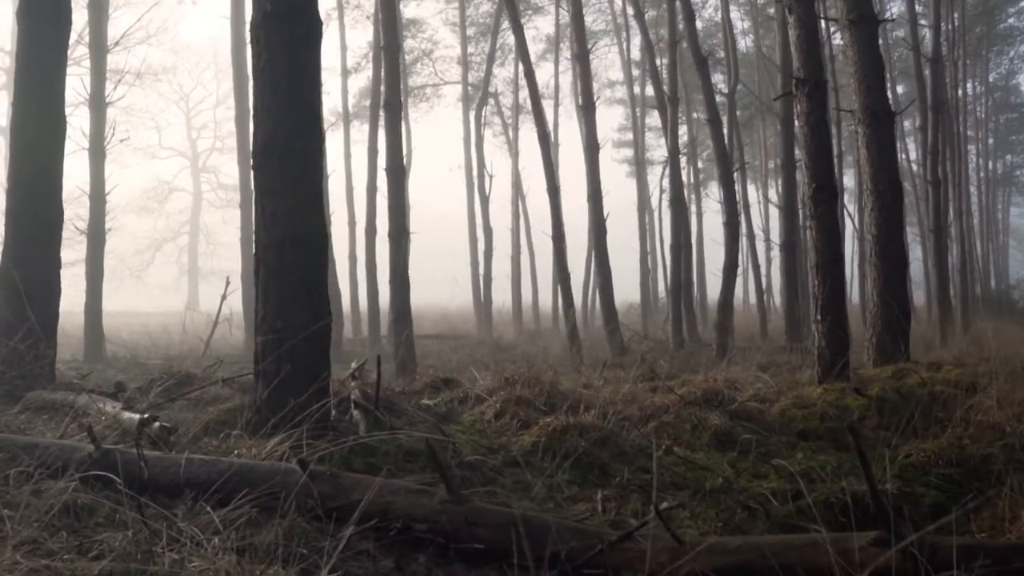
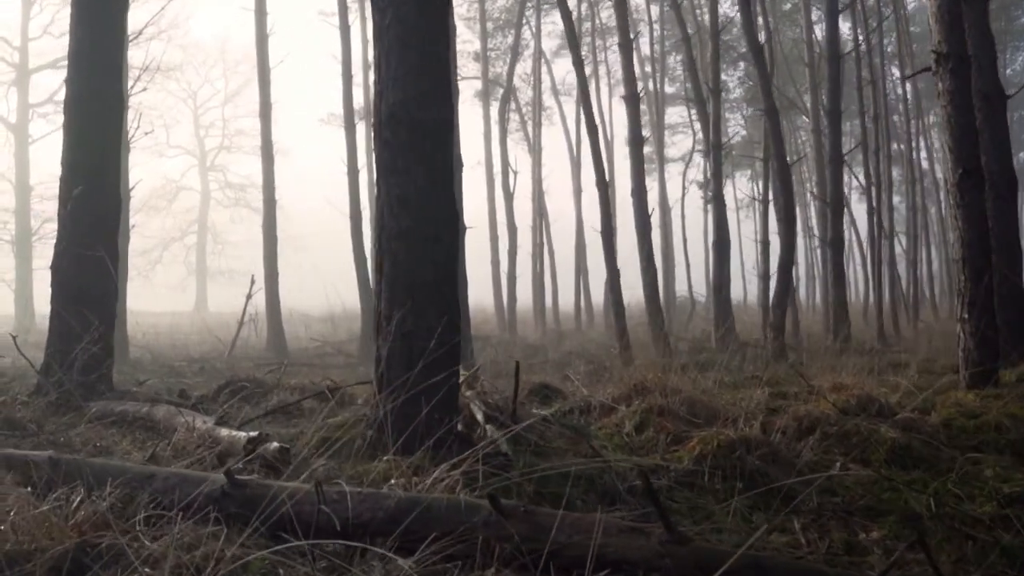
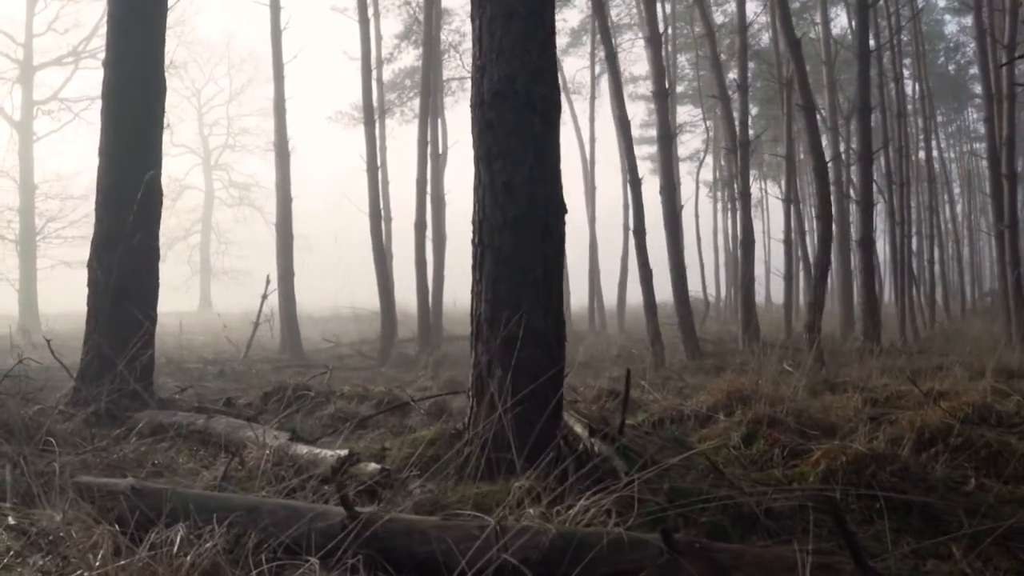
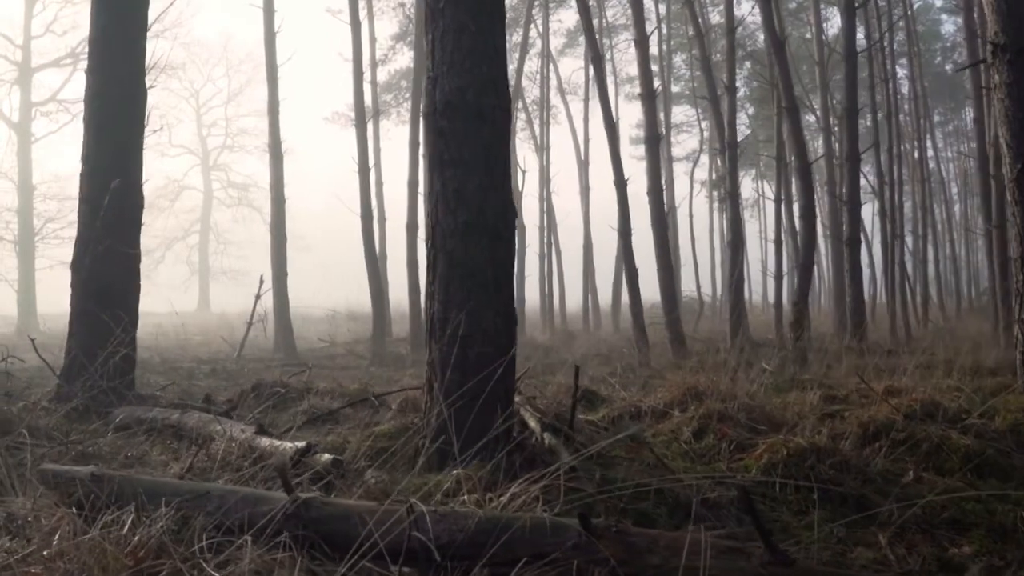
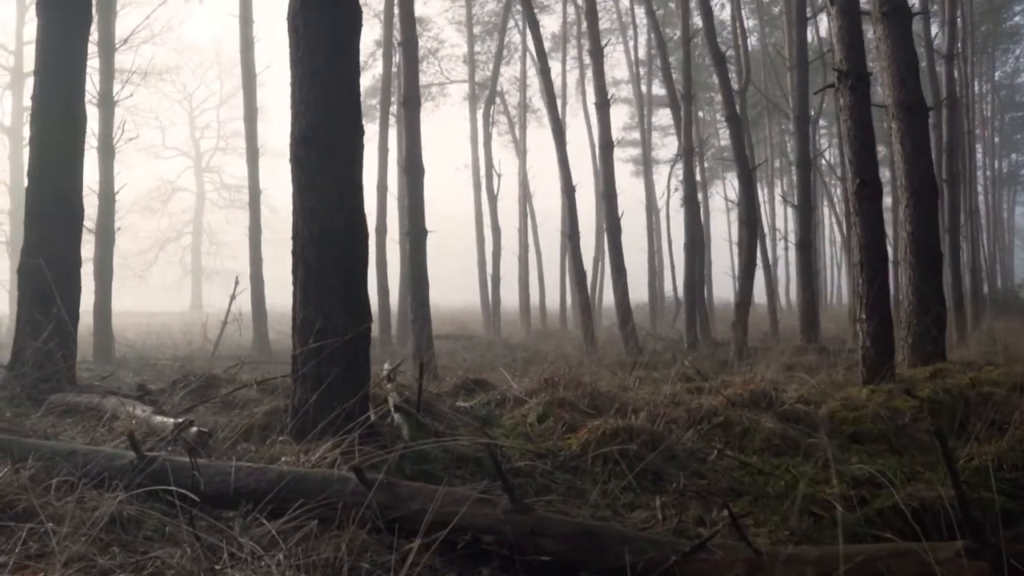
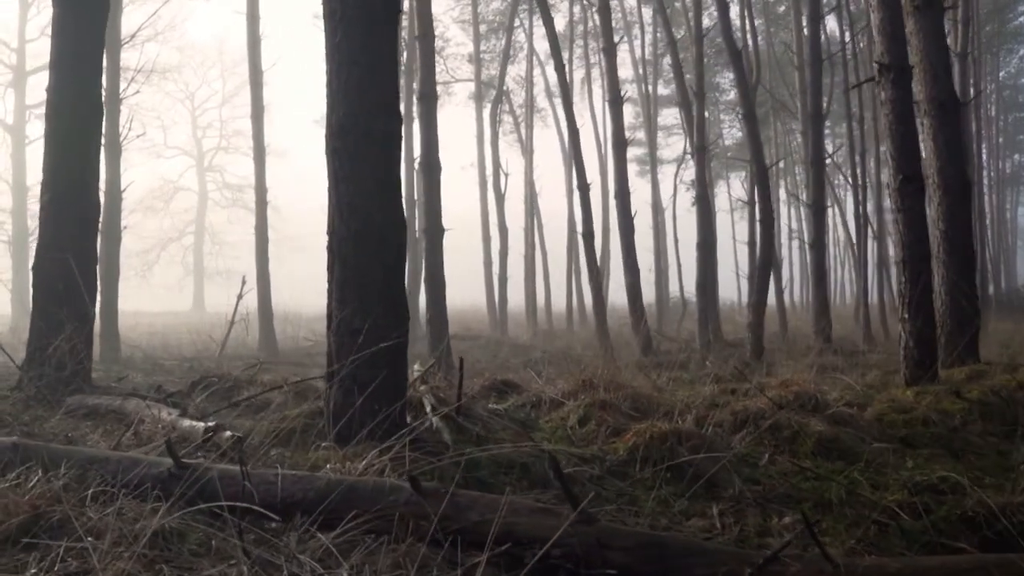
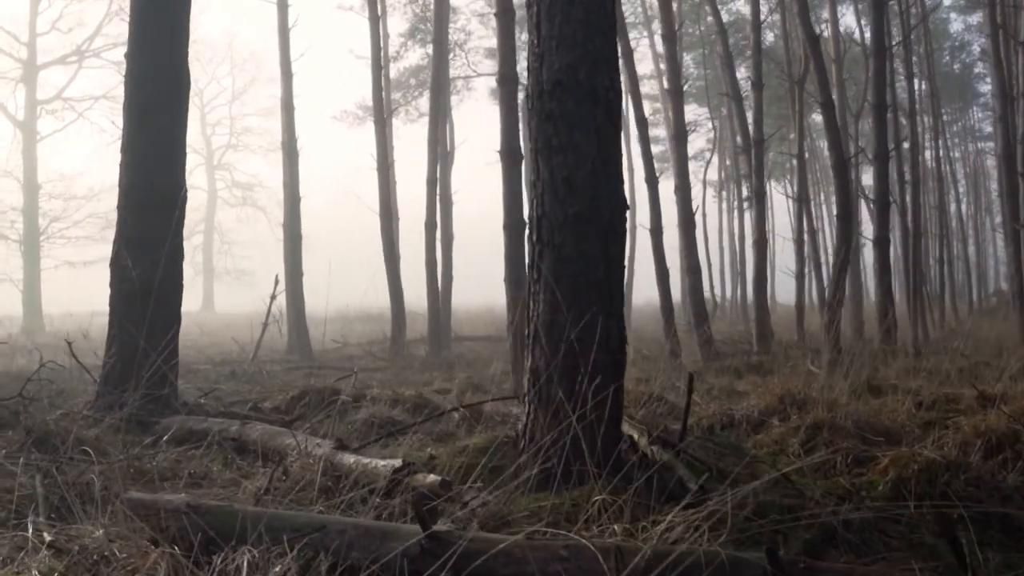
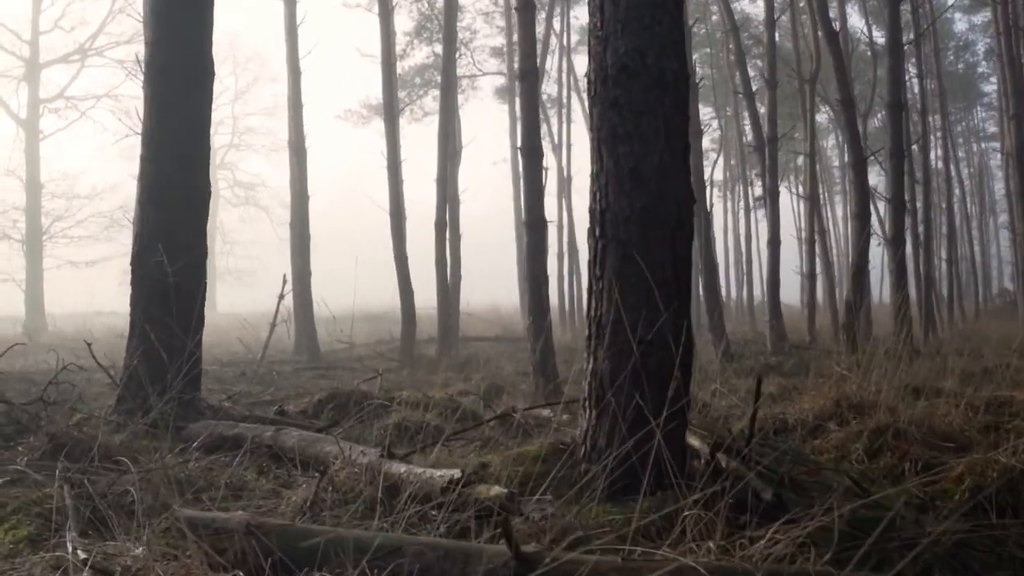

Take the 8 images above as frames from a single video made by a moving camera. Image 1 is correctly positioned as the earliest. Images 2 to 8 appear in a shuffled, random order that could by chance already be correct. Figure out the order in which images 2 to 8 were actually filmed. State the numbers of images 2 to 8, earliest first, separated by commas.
5, 6, 2, 4, 3, 7, 8
